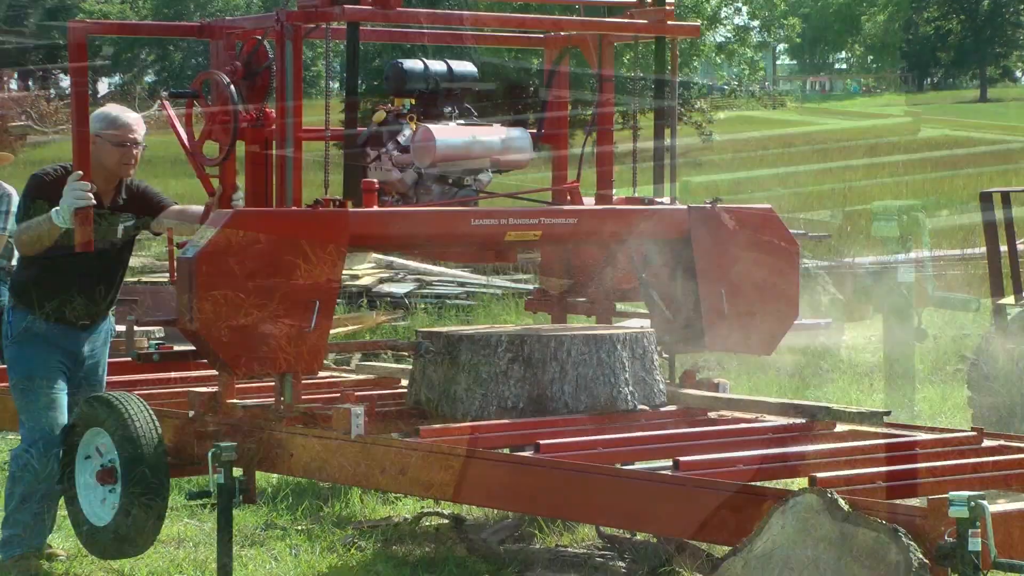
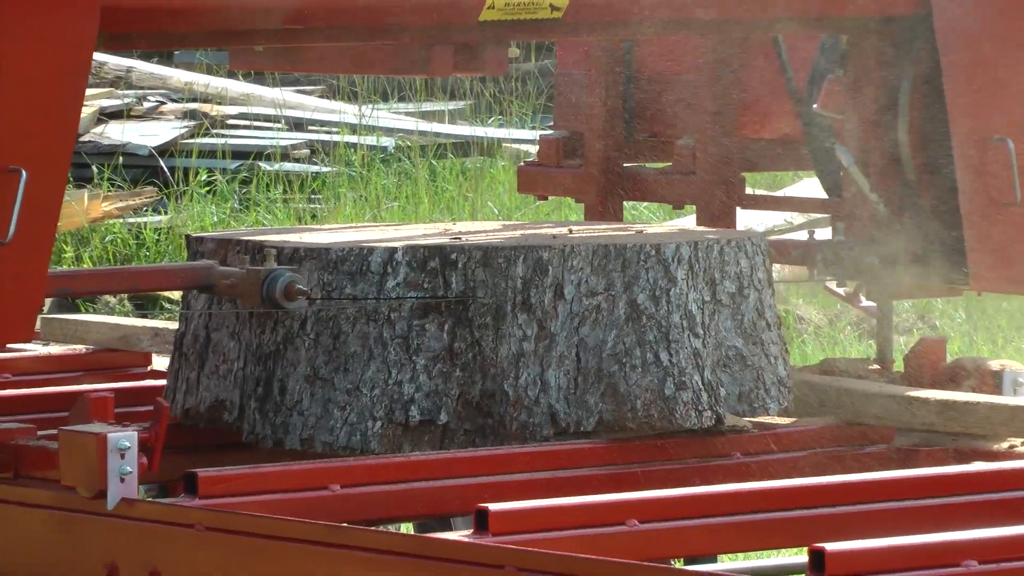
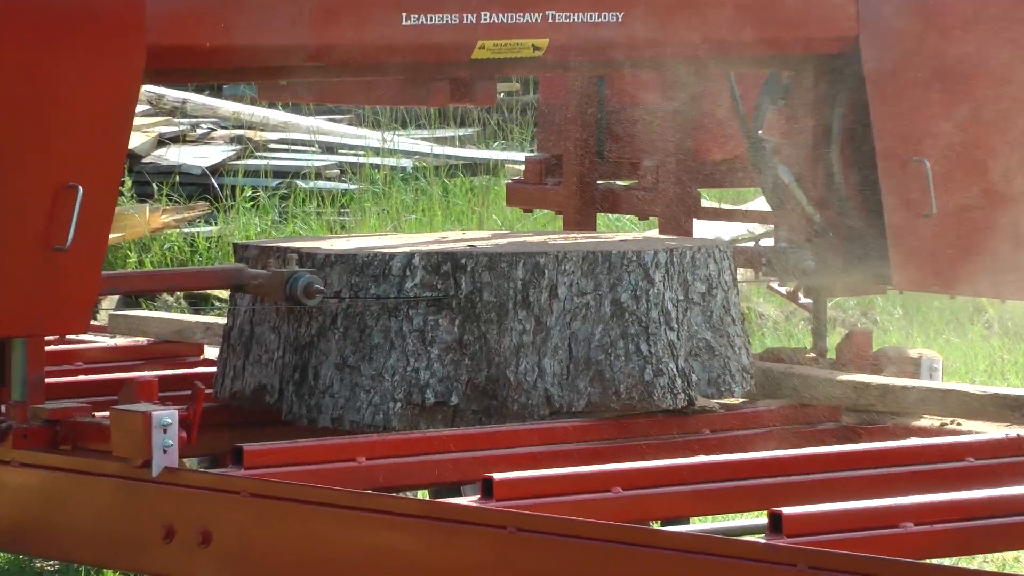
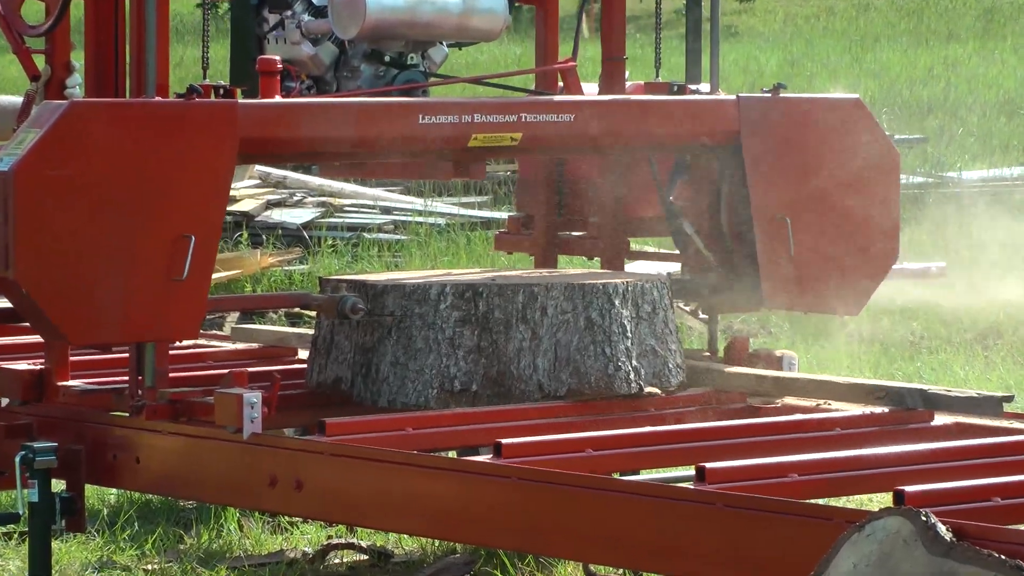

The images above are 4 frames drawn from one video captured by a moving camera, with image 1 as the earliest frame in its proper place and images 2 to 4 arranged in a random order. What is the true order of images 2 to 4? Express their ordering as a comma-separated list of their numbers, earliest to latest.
4, 3, 2
